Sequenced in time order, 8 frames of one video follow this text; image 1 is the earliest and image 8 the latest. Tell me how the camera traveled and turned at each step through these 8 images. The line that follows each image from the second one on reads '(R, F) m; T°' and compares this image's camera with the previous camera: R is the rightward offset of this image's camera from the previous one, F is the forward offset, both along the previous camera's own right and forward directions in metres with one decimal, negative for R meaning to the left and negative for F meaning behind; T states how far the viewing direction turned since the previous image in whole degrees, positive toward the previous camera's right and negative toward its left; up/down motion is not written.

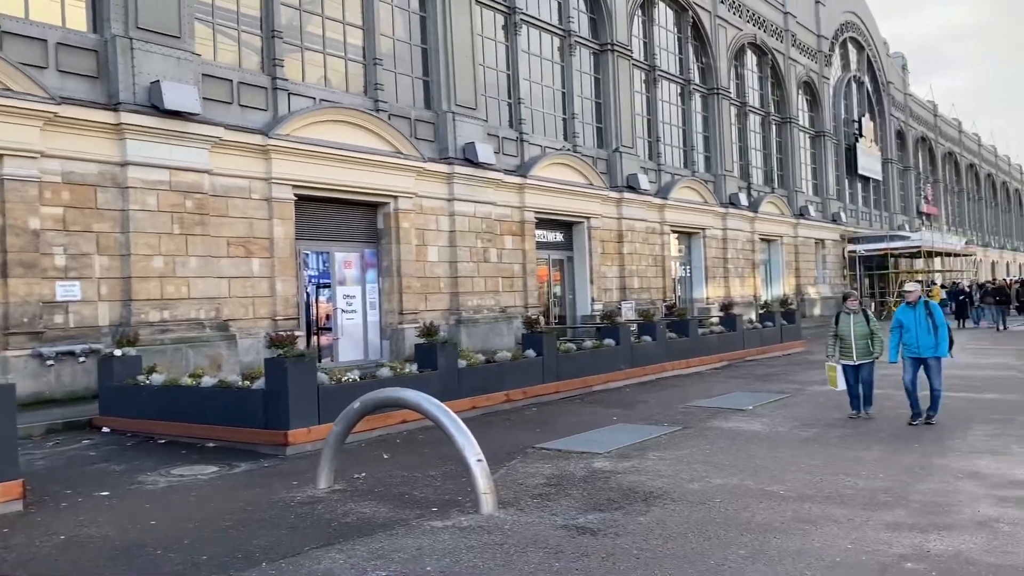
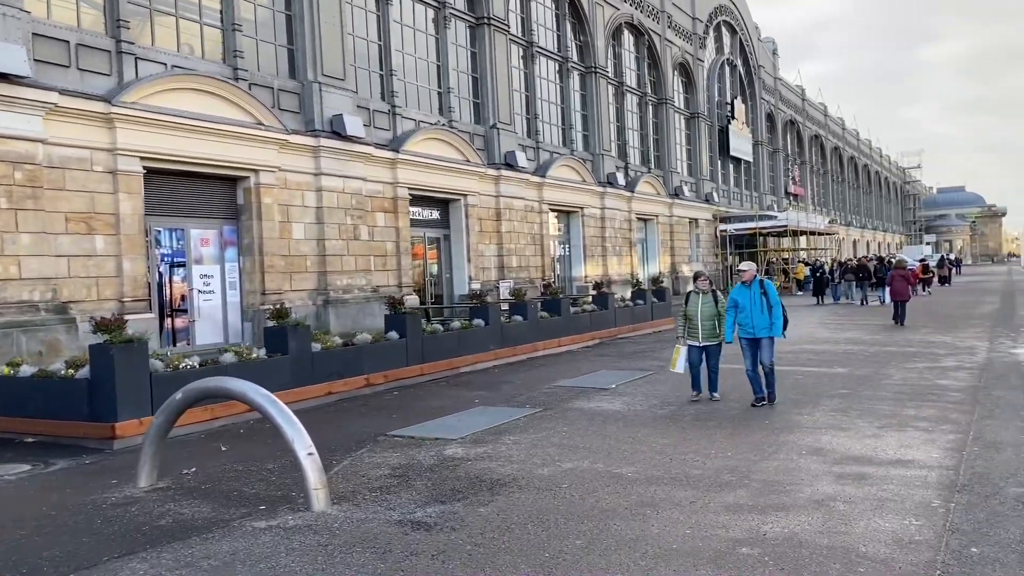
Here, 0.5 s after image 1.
(+0.3, +0.3) m; +7°
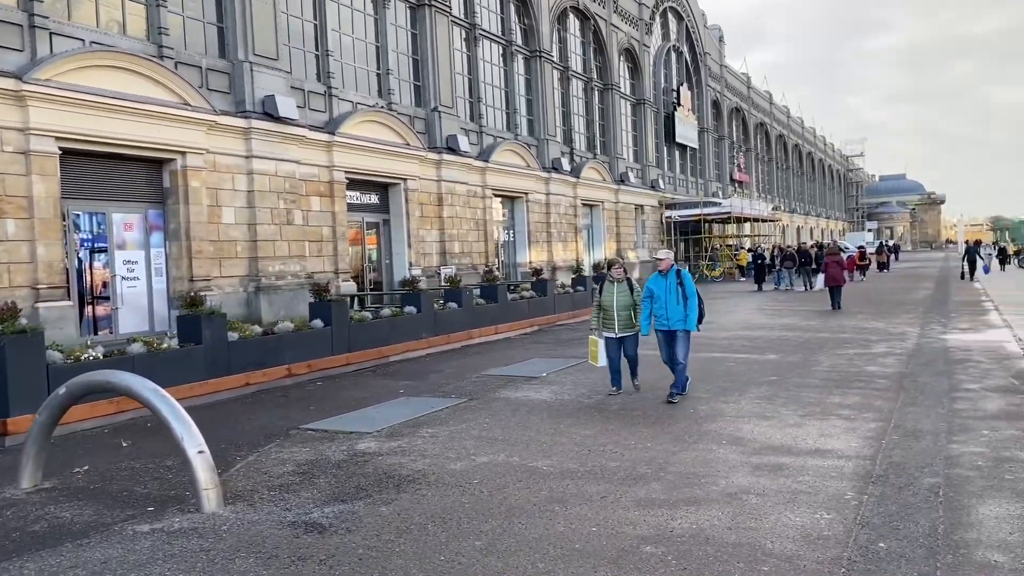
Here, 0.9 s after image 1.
(+0.3, +0.3) m; +3°
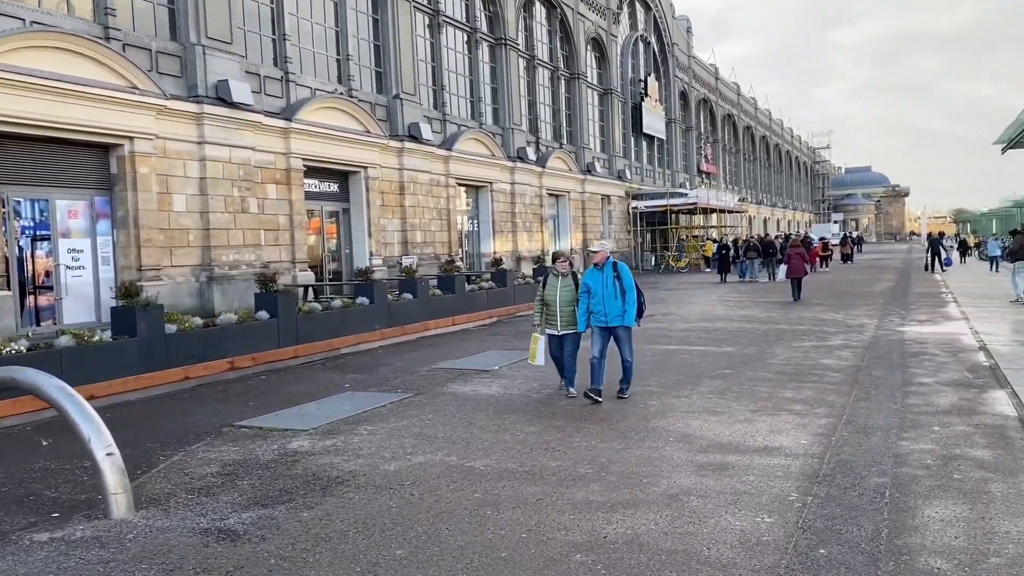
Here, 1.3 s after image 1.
(+0.2, +0.3) m; +2°
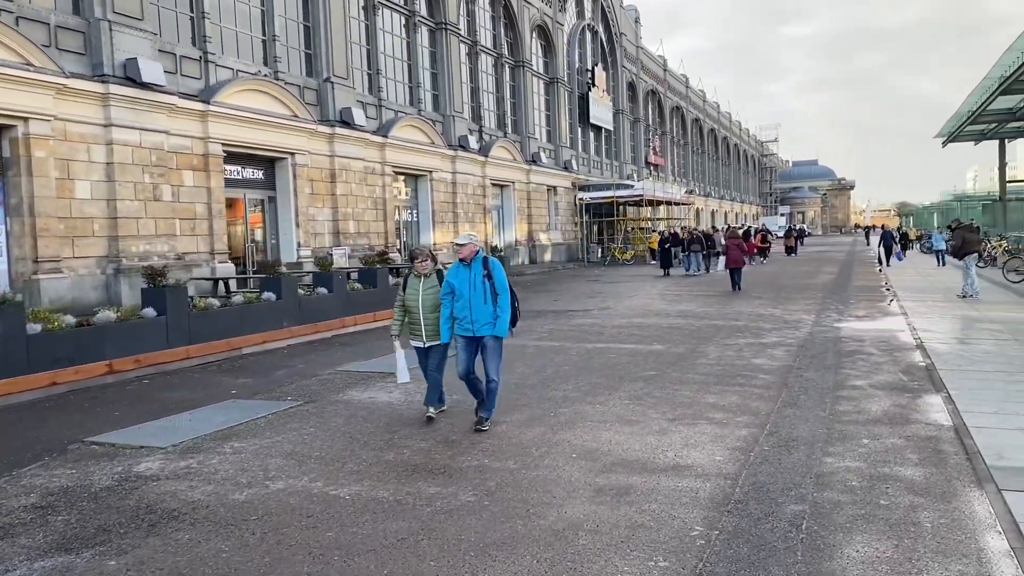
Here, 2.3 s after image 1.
(+0.5, +0.7) m; +3°
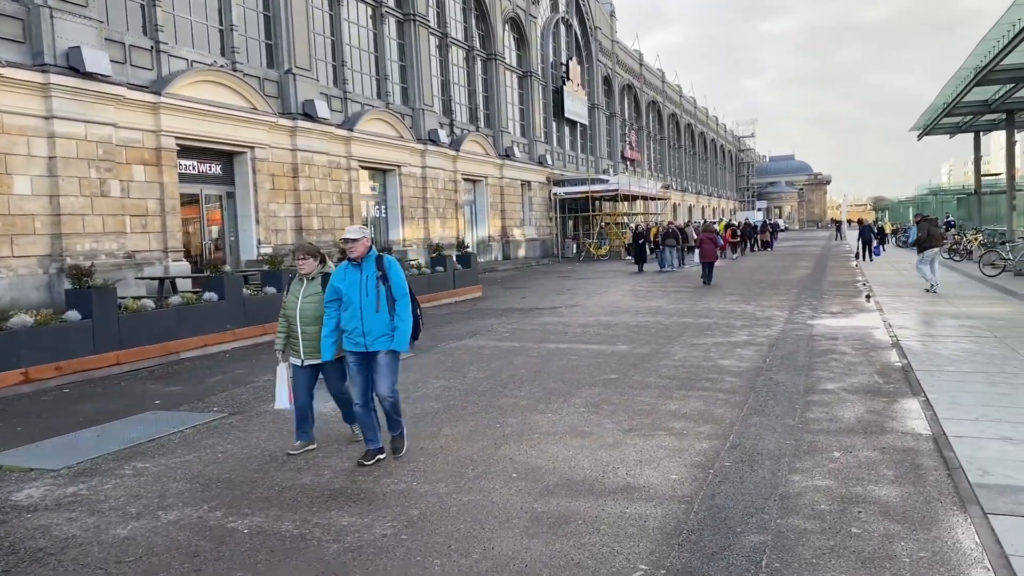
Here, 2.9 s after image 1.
(+0.3, +0.6) m; +1°
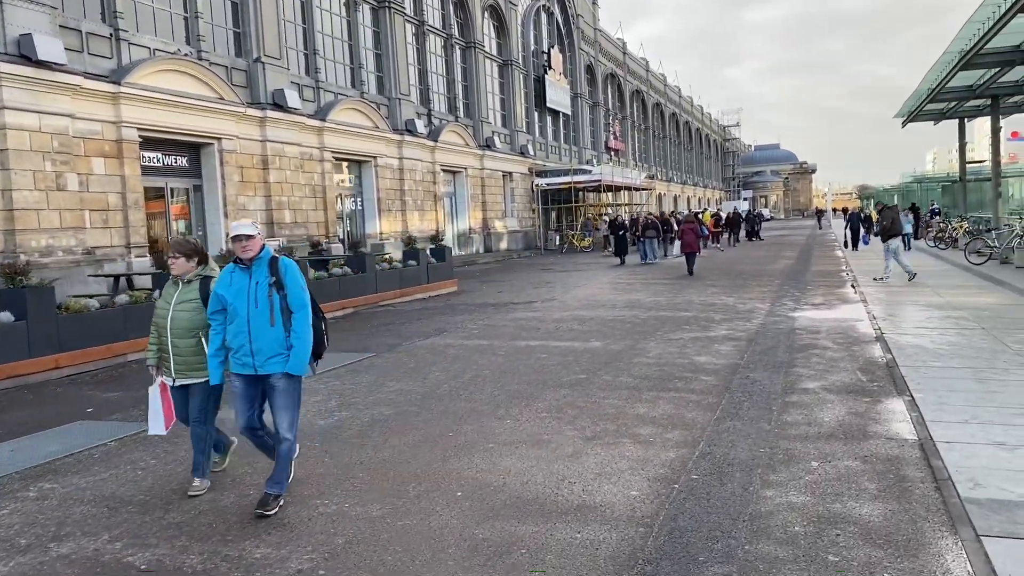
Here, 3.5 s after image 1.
(+0.2, +0.5) m; +1°
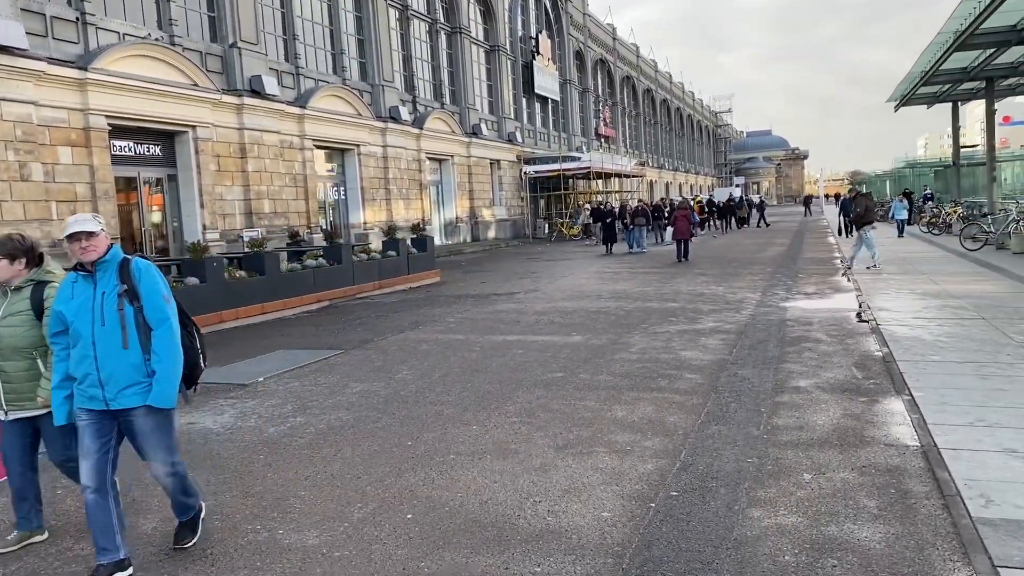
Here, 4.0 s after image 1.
(+0.2, +0.5) m; 0°
